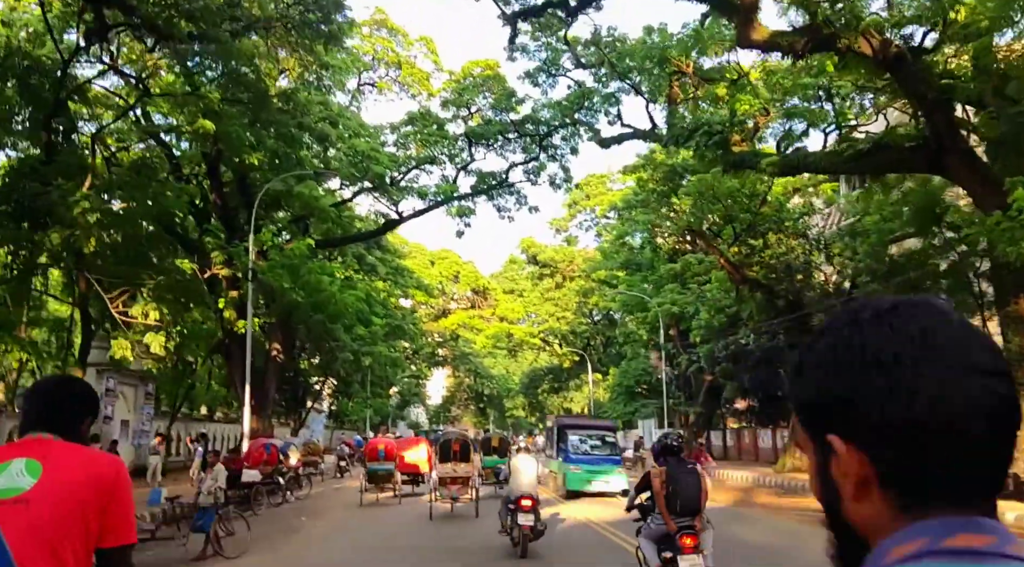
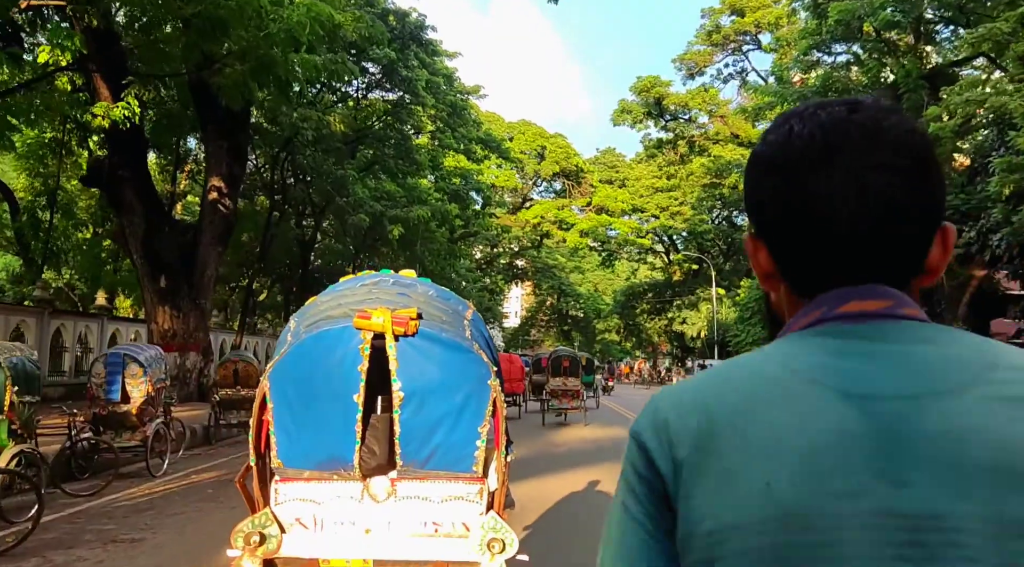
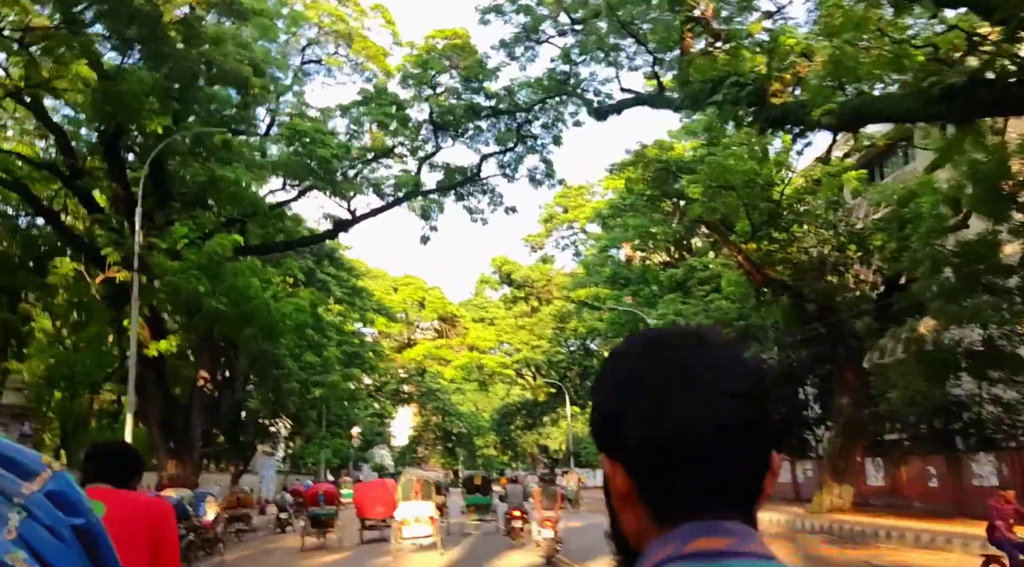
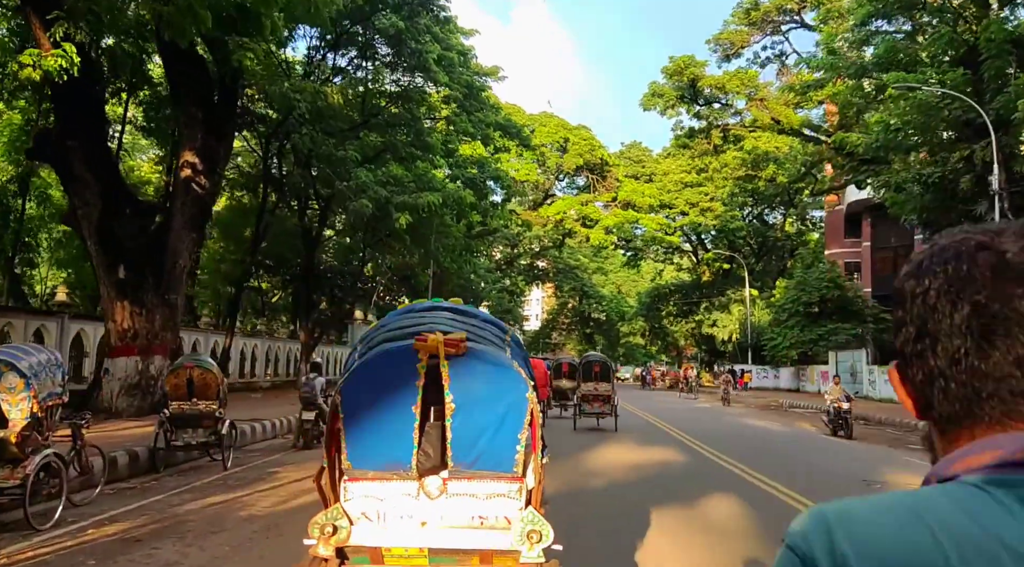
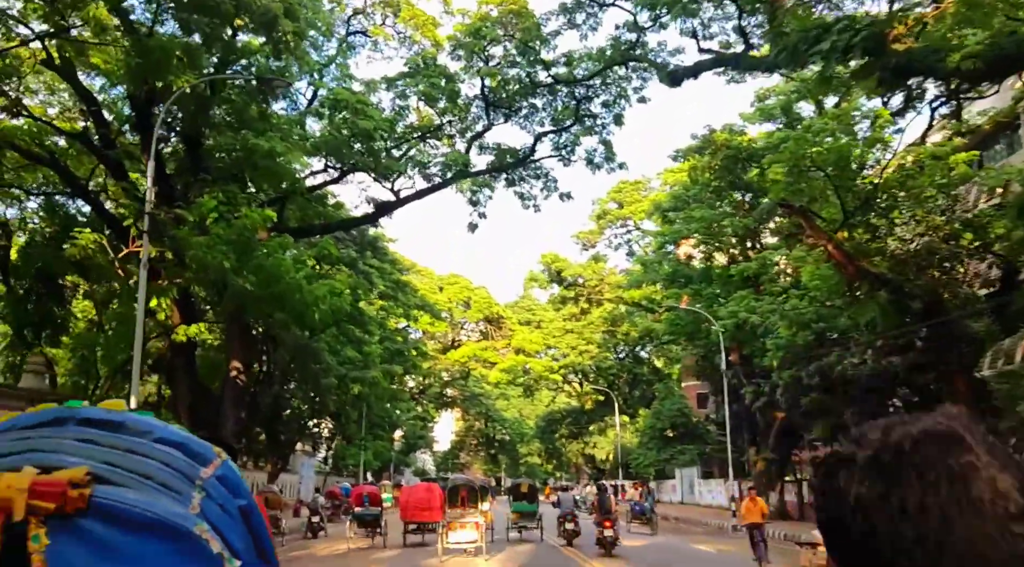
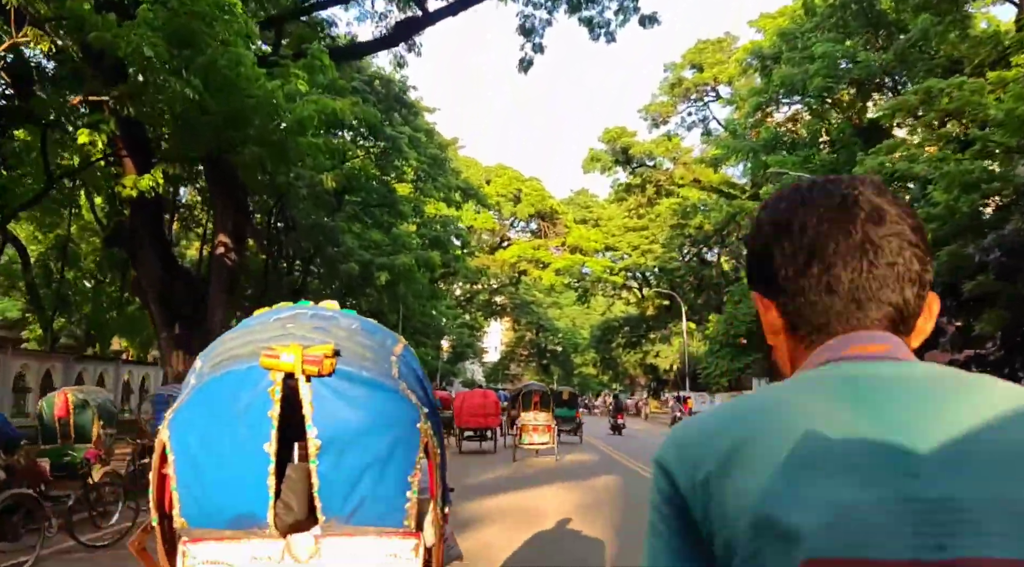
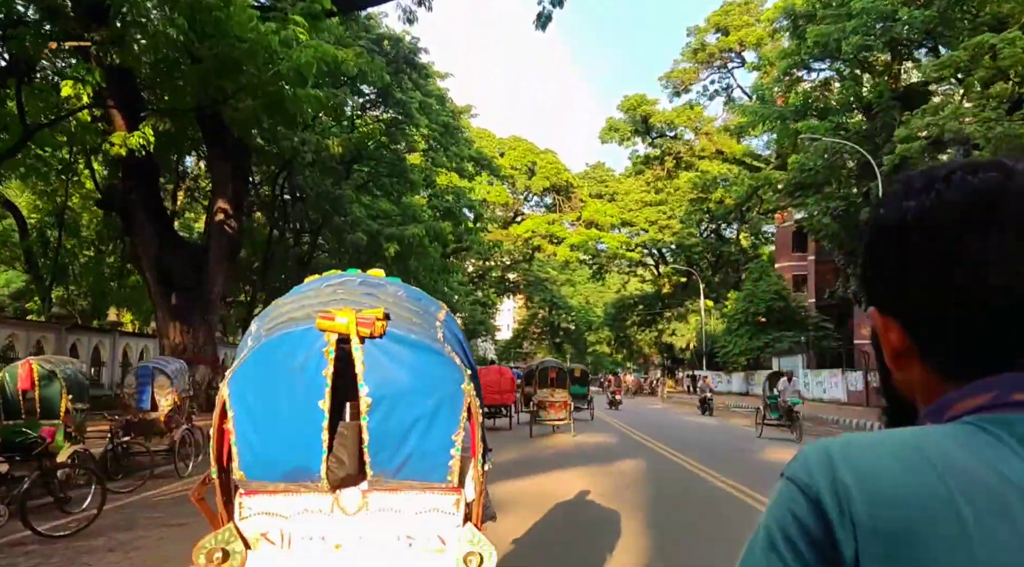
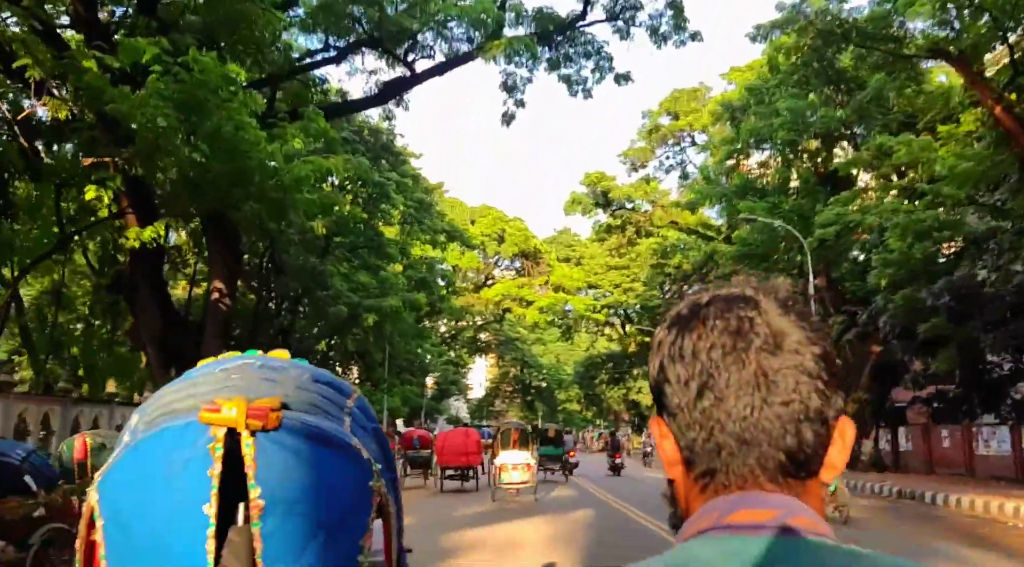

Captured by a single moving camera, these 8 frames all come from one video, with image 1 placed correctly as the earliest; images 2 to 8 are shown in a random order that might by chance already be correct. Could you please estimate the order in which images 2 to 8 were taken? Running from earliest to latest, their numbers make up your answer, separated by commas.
3, 5, 8, 6, 7, 2, 4
